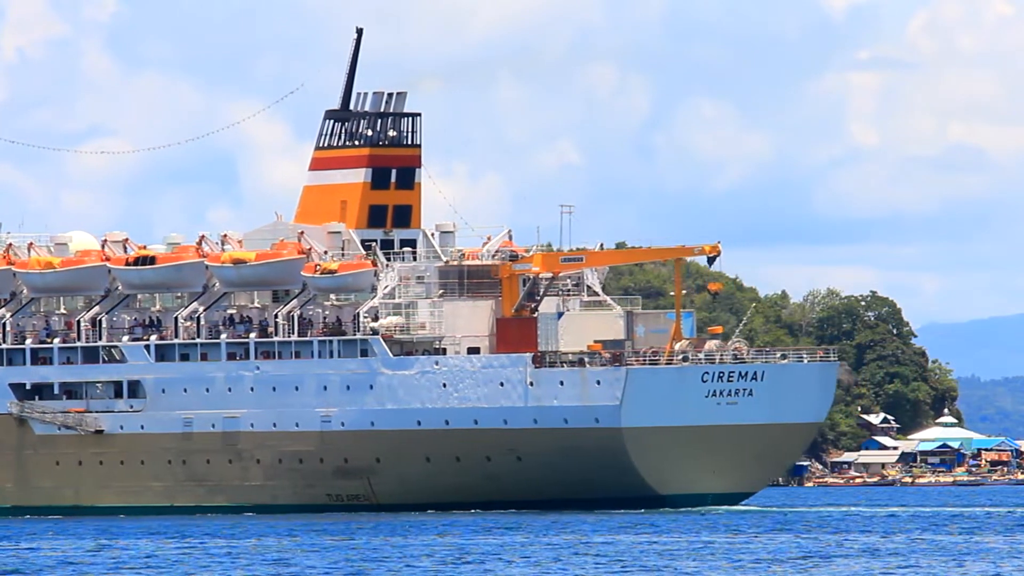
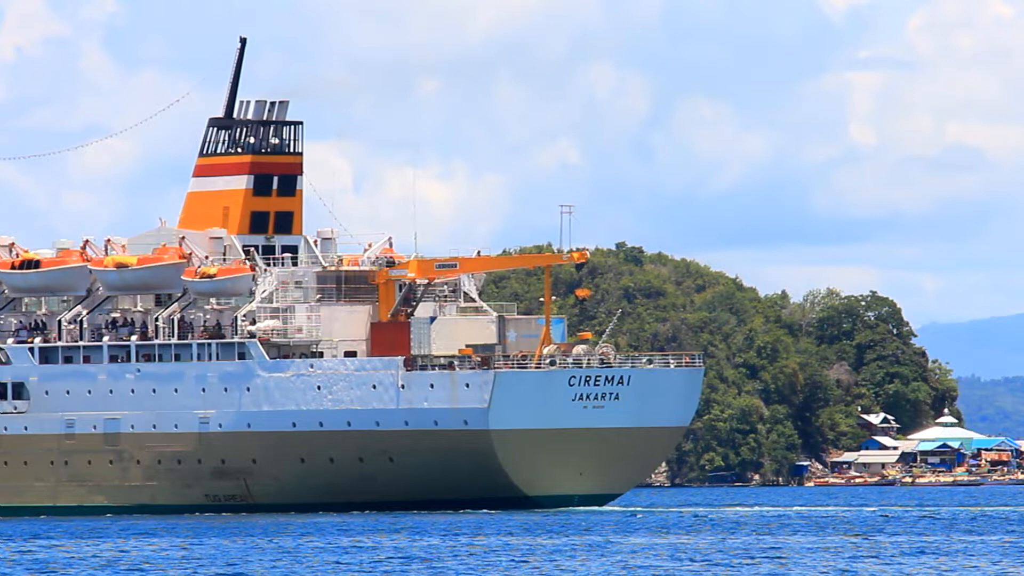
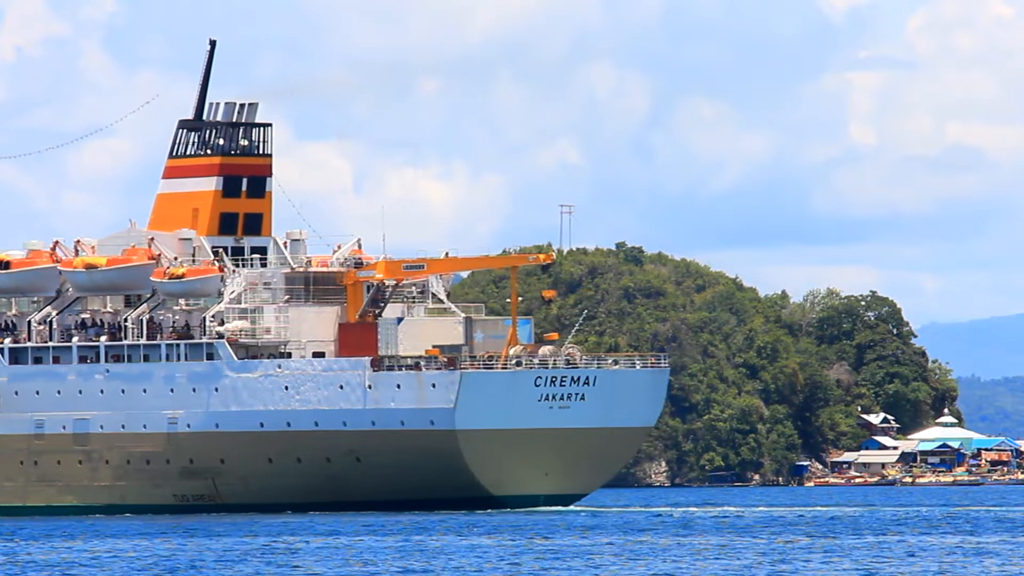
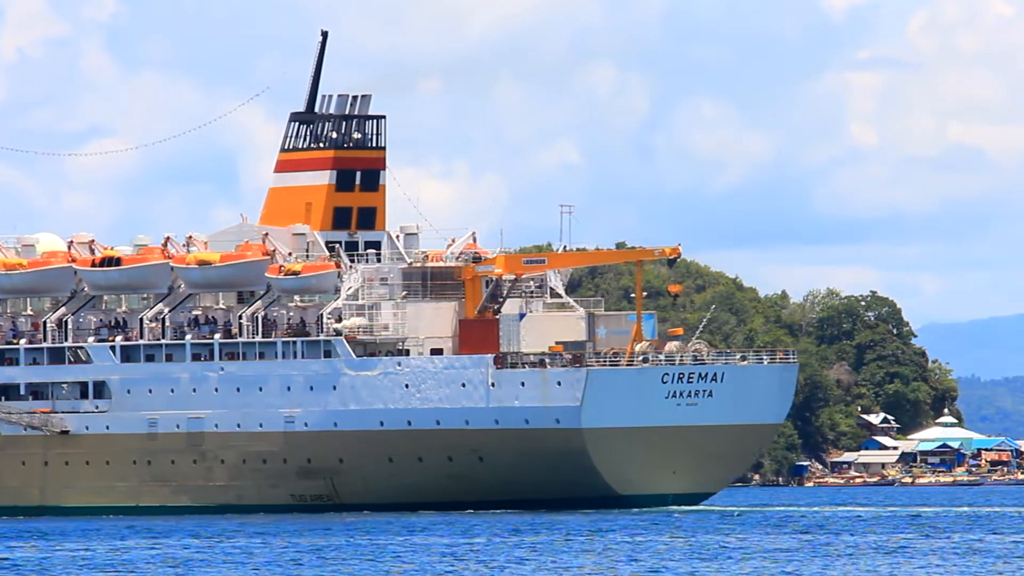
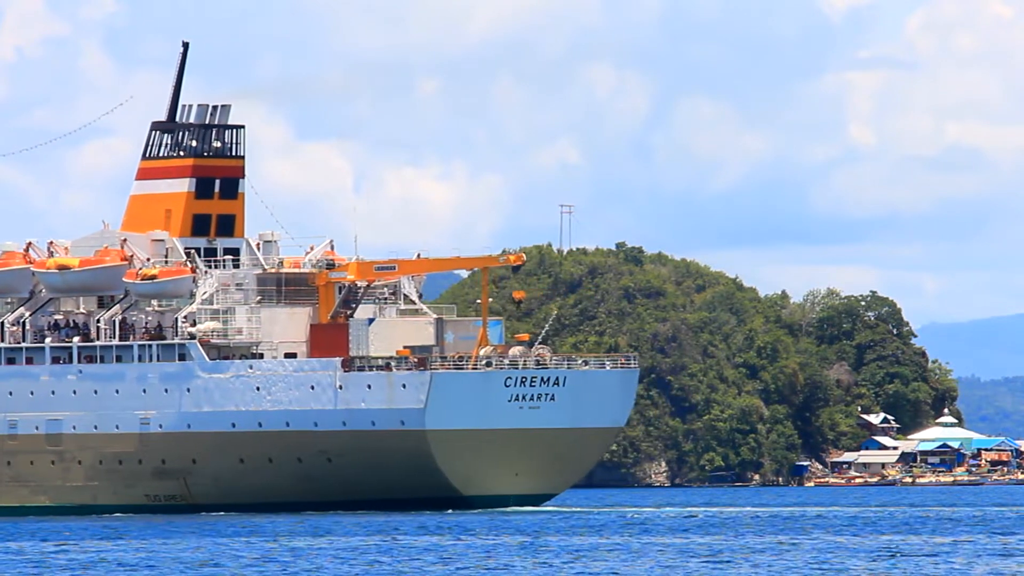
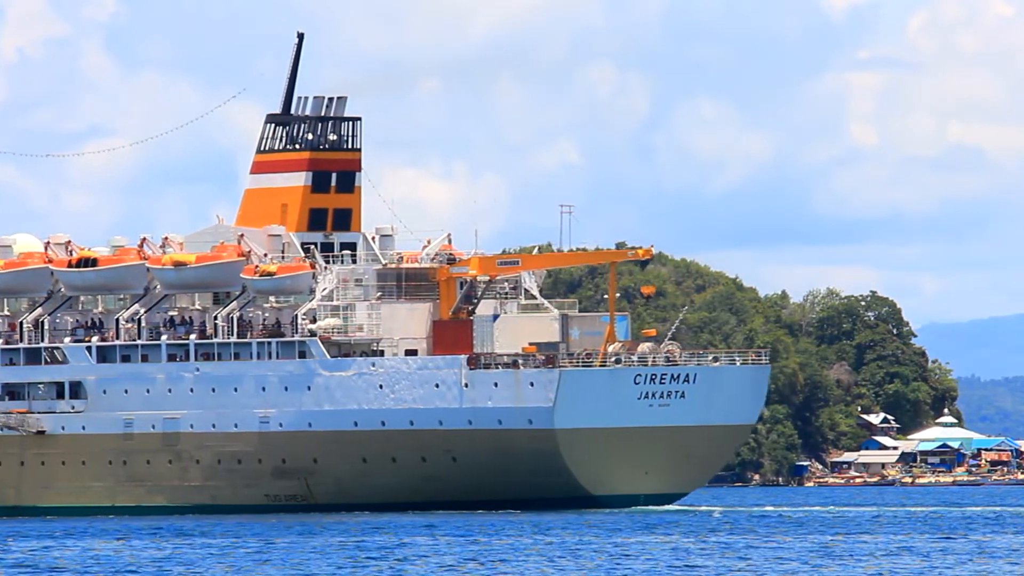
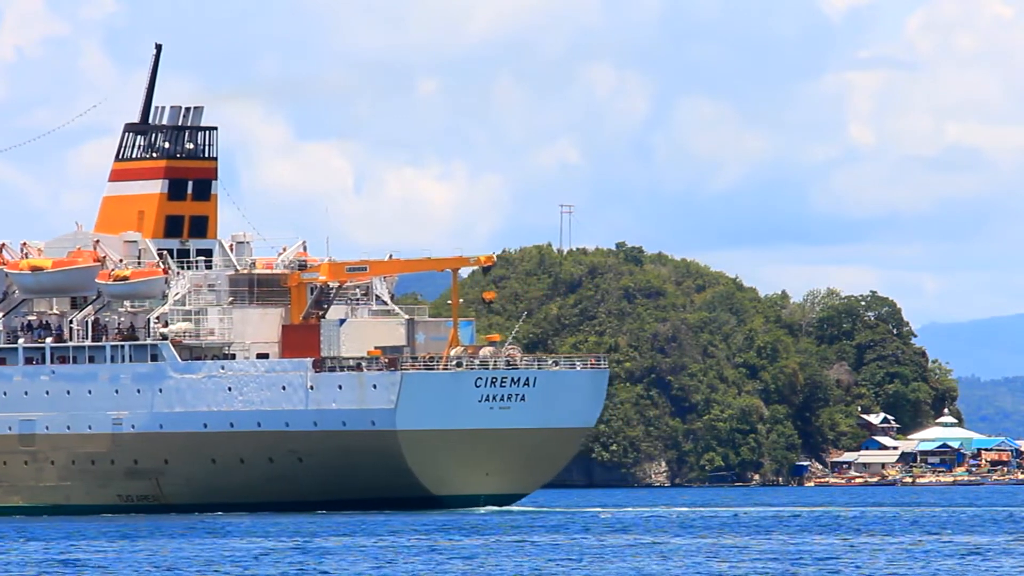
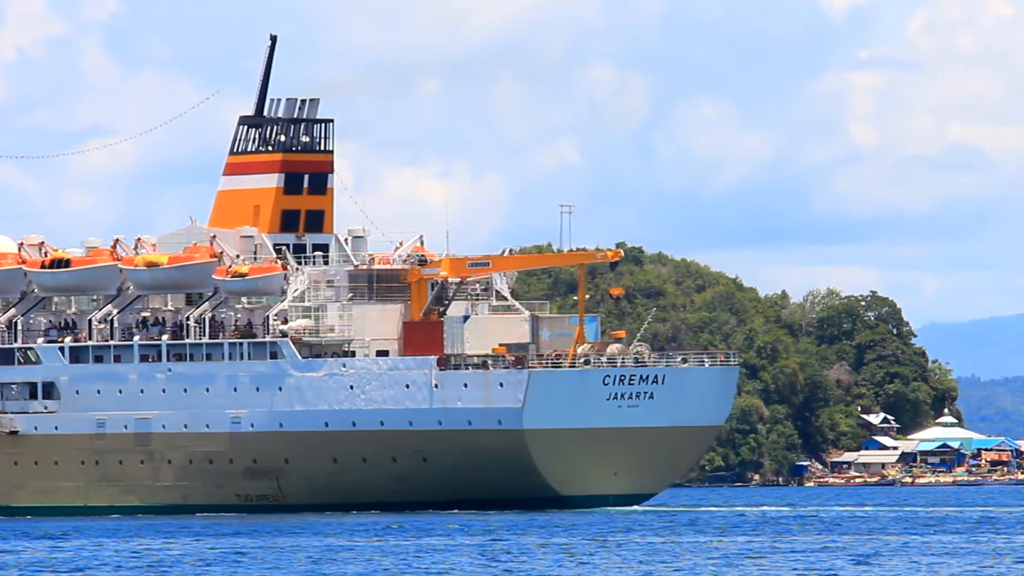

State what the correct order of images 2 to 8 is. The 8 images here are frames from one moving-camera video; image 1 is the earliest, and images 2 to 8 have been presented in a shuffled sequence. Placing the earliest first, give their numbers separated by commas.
4, 6, 8, 2, 3, 5, 7
